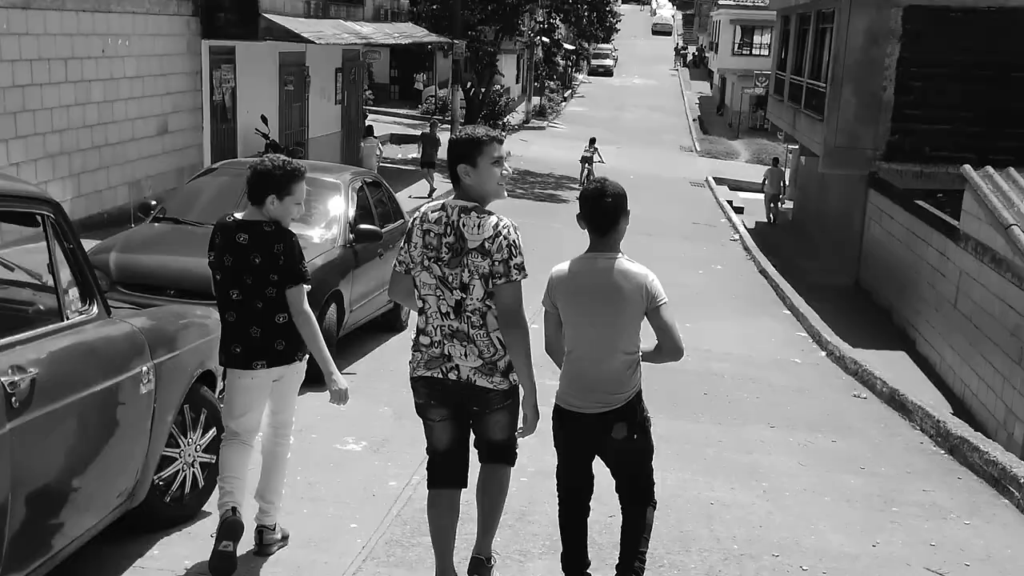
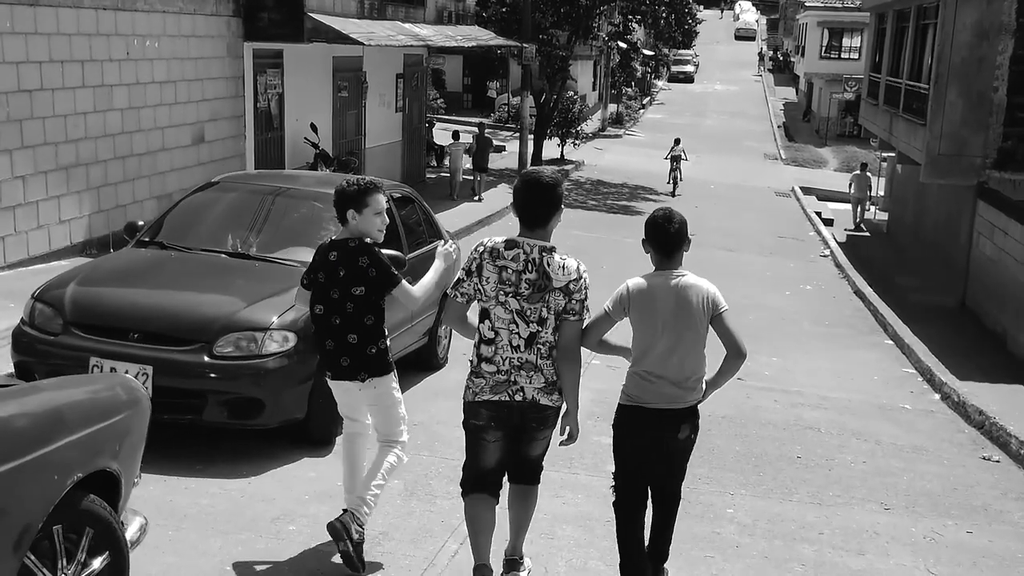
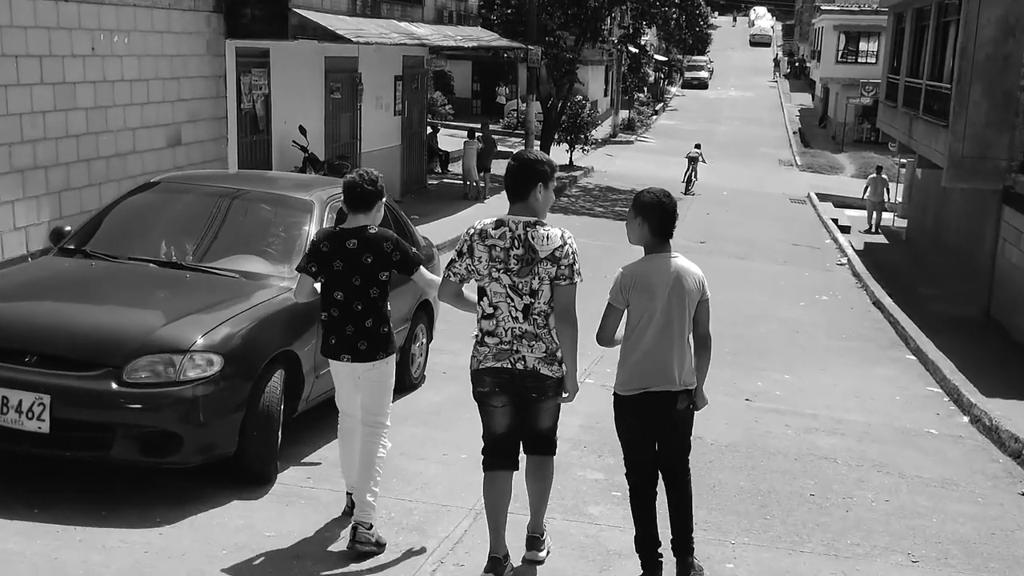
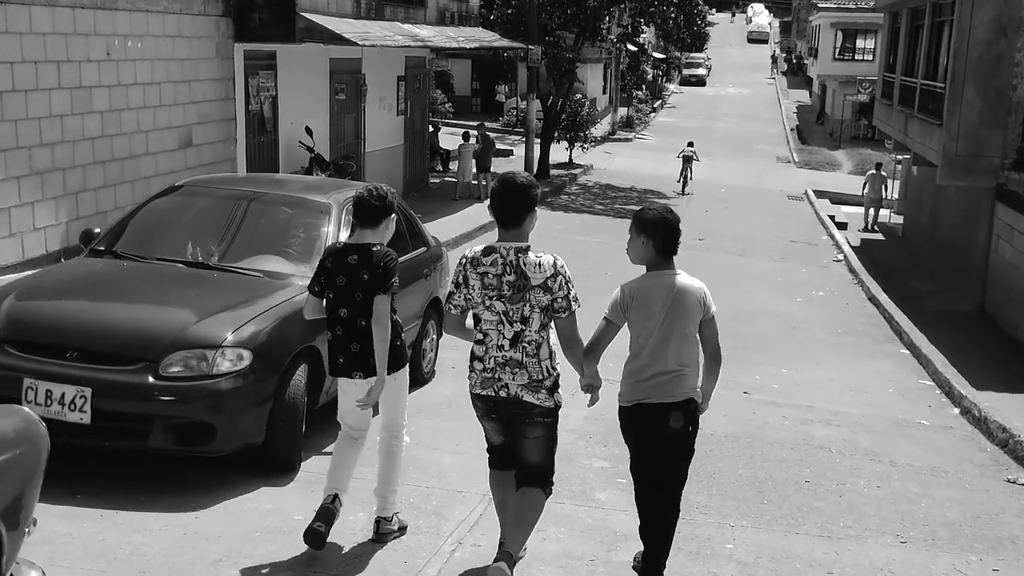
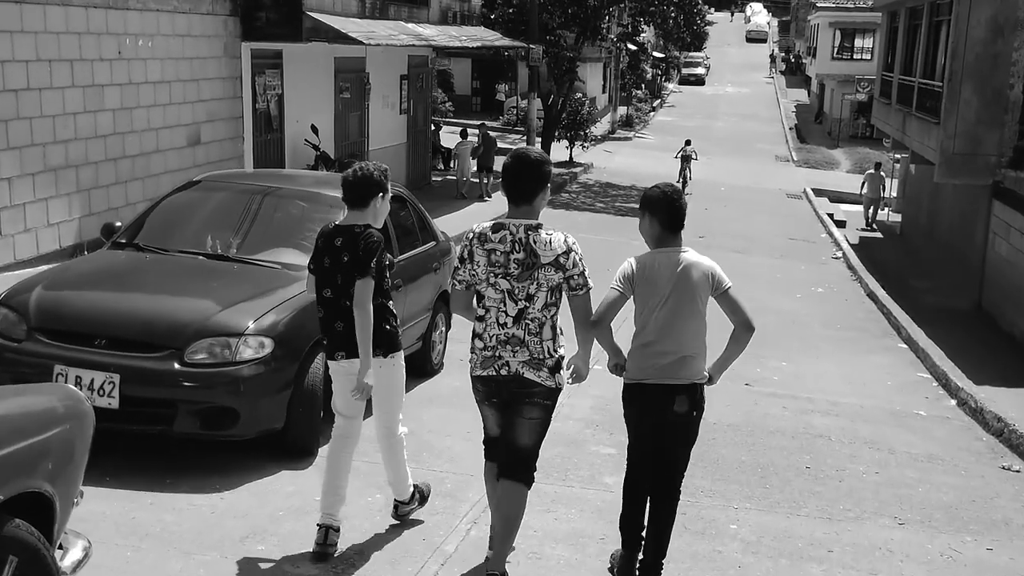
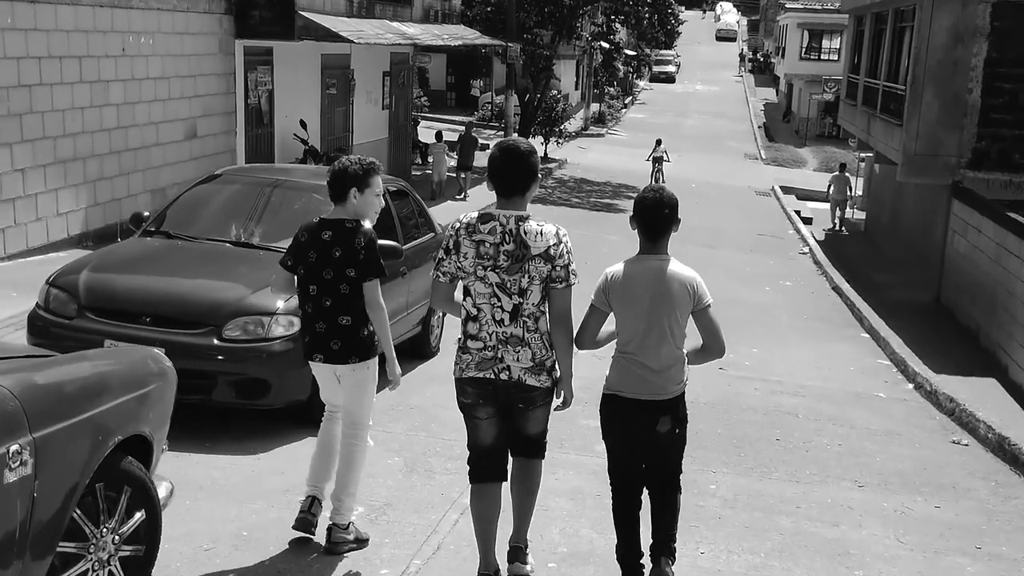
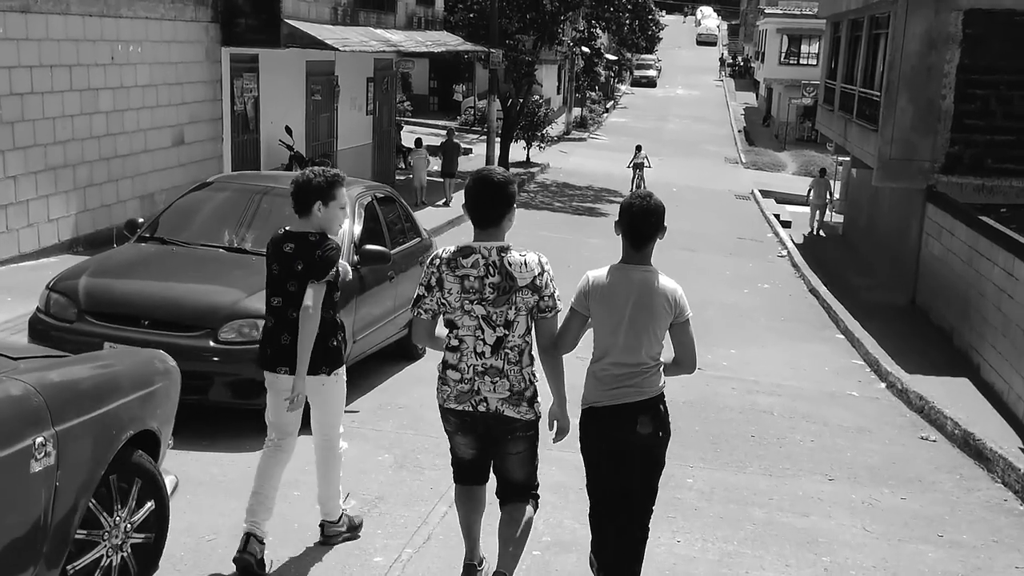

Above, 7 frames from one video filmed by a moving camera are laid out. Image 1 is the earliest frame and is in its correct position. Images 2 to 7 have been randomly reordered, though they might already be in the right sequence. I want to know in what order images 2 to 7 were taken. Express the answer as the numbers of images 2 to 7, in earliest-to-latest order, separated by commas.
7, 6, 2, 5, 4, 3
